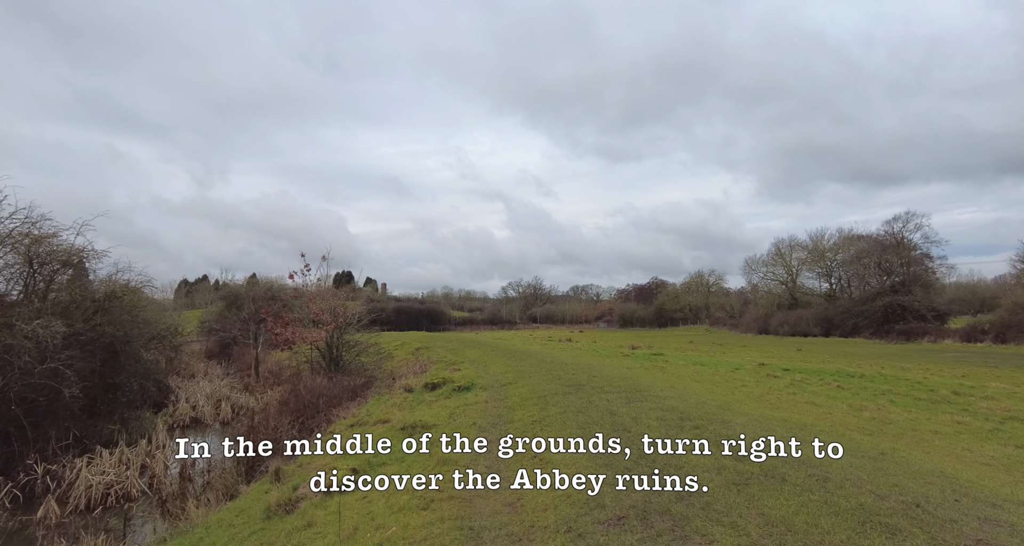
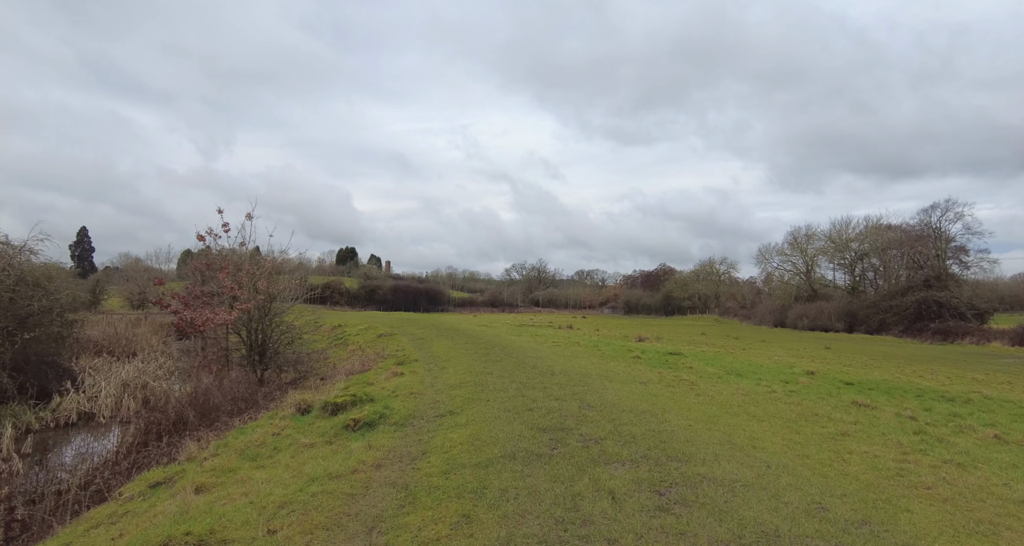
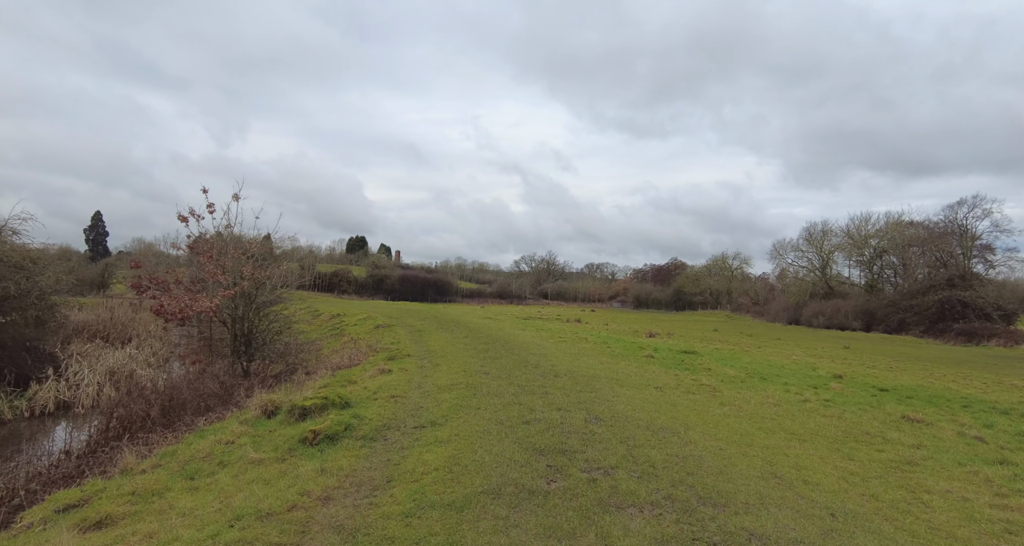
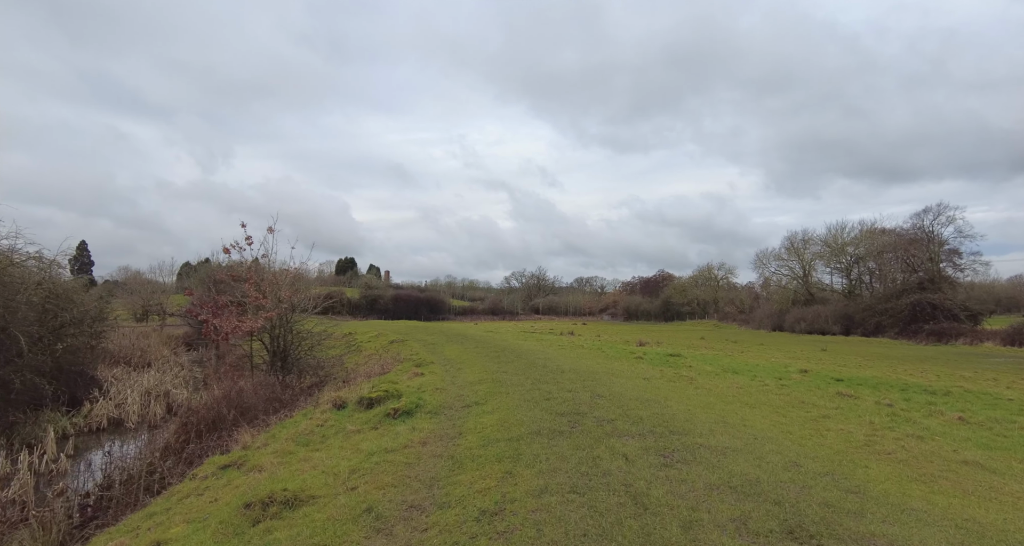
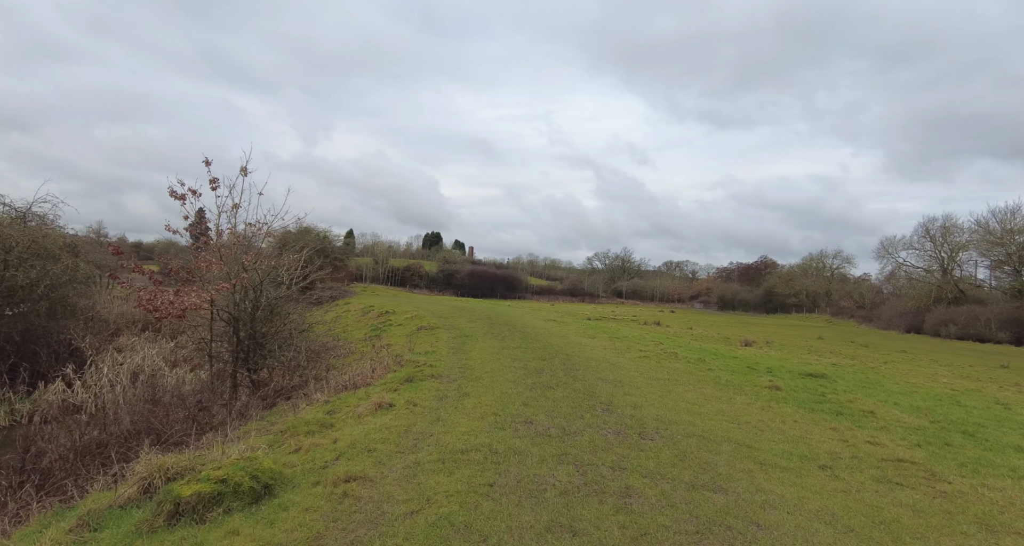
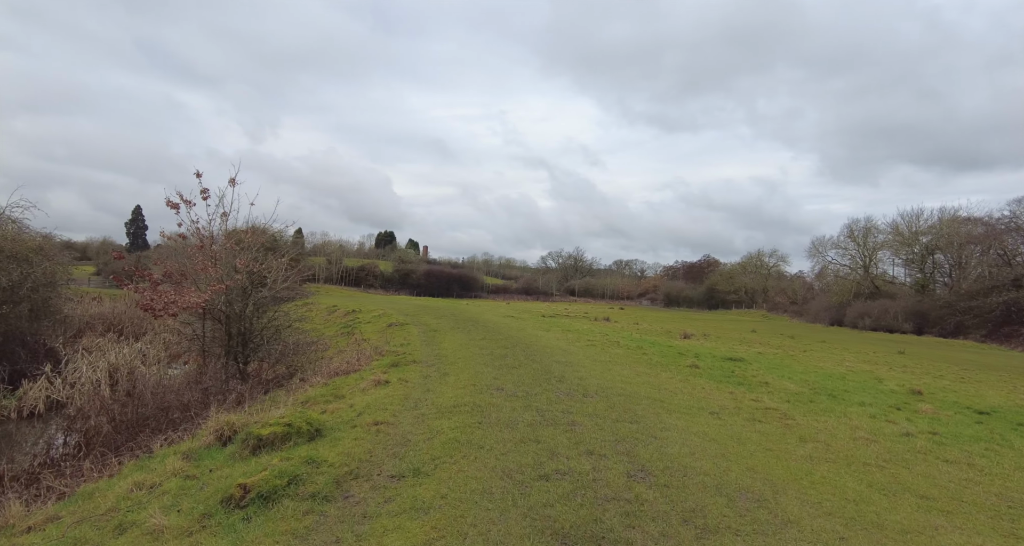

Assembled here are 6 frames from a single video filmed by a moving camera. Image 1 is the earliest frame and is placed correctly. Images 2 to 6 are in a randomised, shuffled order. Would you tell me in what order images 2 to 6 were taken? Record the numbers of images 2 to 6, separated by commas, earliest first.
4, 2, 3, 6, 5
